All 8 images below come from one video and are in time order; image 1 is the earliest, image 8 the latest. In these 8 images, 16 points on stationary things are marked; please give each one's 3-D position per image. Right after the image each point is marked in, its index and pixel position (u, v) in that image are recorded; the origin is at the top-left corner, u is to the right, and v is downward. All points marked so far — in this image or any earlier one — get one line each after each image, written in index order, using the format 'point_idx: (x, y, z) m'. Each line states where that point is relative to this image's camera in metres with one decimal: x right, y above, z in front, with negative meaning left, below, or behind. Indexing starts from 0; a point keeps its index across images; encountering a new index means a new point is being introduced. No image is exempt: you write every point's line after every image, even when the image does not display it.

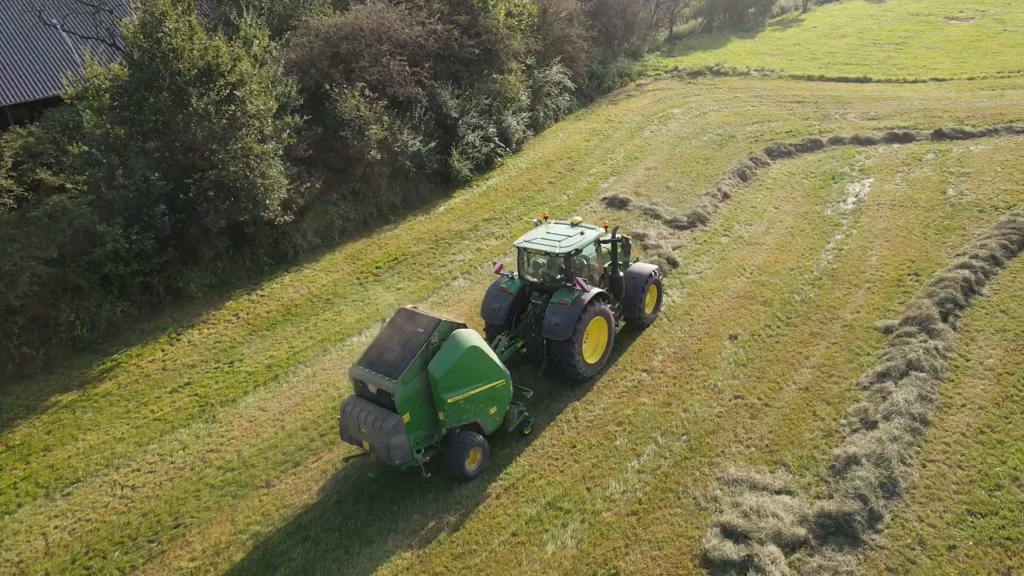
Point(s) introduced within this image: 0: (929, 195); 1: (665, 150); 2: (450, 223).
0: (+8.4, +1.9, +14.7) m
1: (+4.0, +3.6, +19.1) m
2: (-1.3, +1.4, +15.5) m
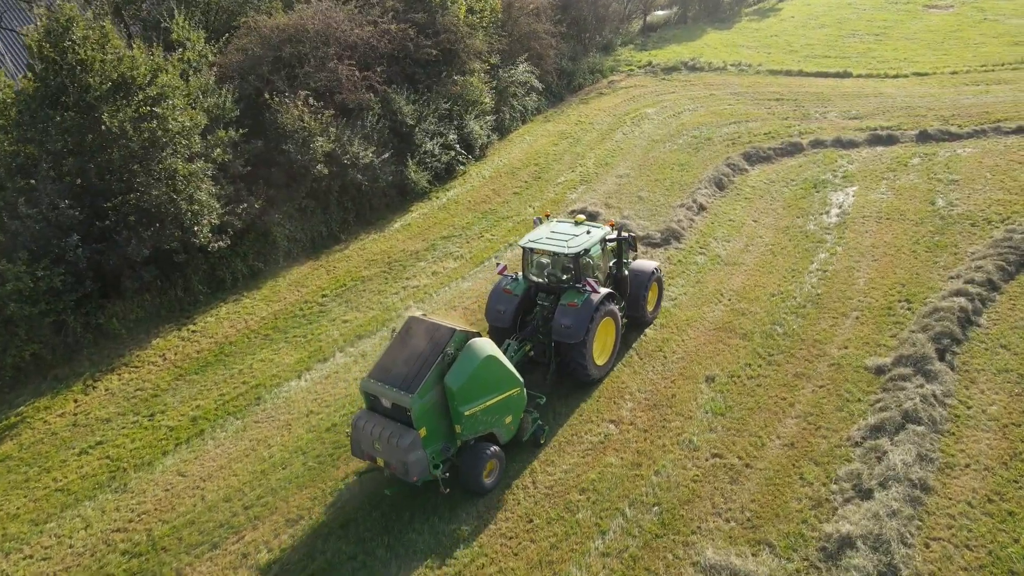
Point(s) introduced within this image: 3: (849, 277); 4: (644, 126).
0: (+7.7, +1.6, +13.8) m
1: (+3.1, +3.3, +18.0) m
2: (-2.1, +0.9, +14.3) m
3: (+5.4, +0.2, +11.6) m
4: (+3.6, +4.4, +20.0) m
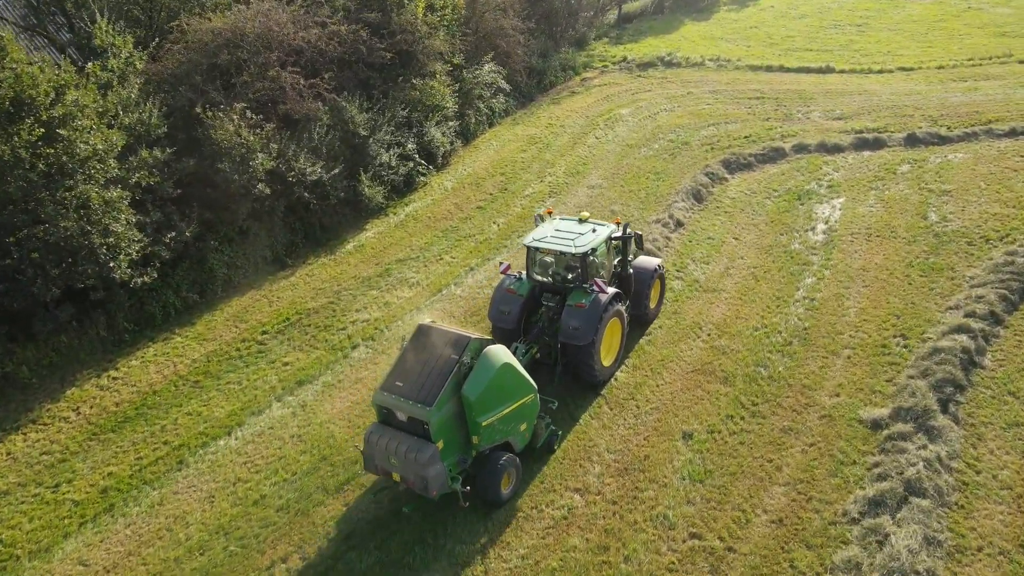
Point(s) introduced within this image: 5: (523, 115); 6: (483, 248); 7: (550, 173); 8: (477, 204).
0: (+7.0, +1.2, +12.8) m
1: (+2.3, +2.9, +16.9) m
2: (-2.8, +0.4, +13.1) m
3: (+4.8, -0.3, +10.6) m
4: (+2.8, +4.1, +18.9) m
5: (+0.3, +4.7, +20.0) m
6: (-0.5, +0.8, +13.6) m
7: (+0.9, +2.6, +16.5) m
8: (-0.7, +1.7, +15.2) m
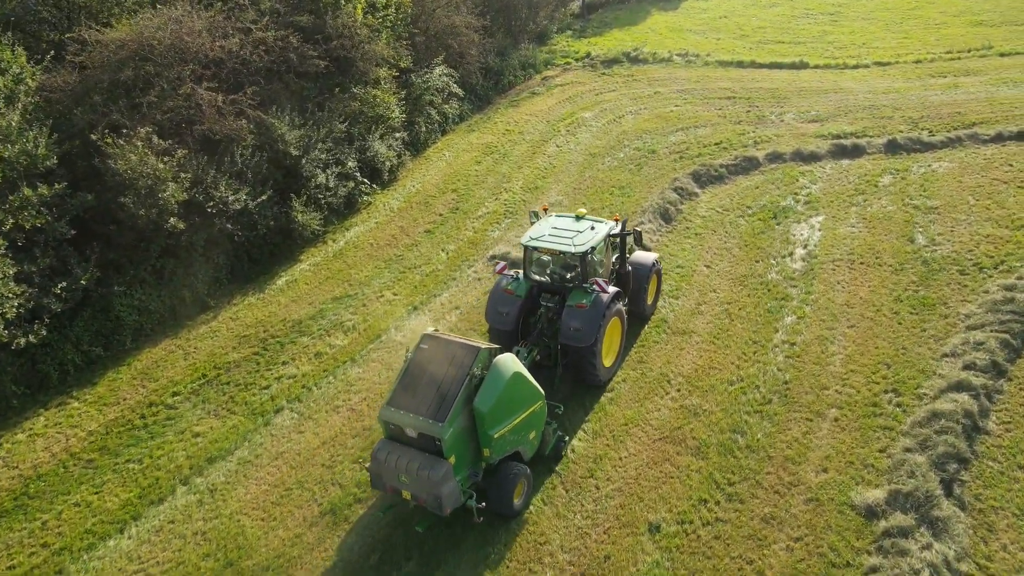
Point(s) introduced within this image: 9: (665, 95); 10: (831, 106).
0: (+6.1, +0.7, +11.7) m
1: (+1.3, +2.4, +15.6) m
2: (-3.6, -0.3, +11.7) m
3: (+4.0, -0.8, +9.5) m
4: (+1.7, +3.7, +17.6) m
5: (-0.8, +4.2, +18.6) m
6: (-1.4, +0.1, +12.3) m
7: (-0.1, +2.1, +15.2) m
8: (-1.6, +1.1, +13.9) m
9: (+4.2, +5.2, +19.8) m
10: (+8.0, +4.6, +18.3) m
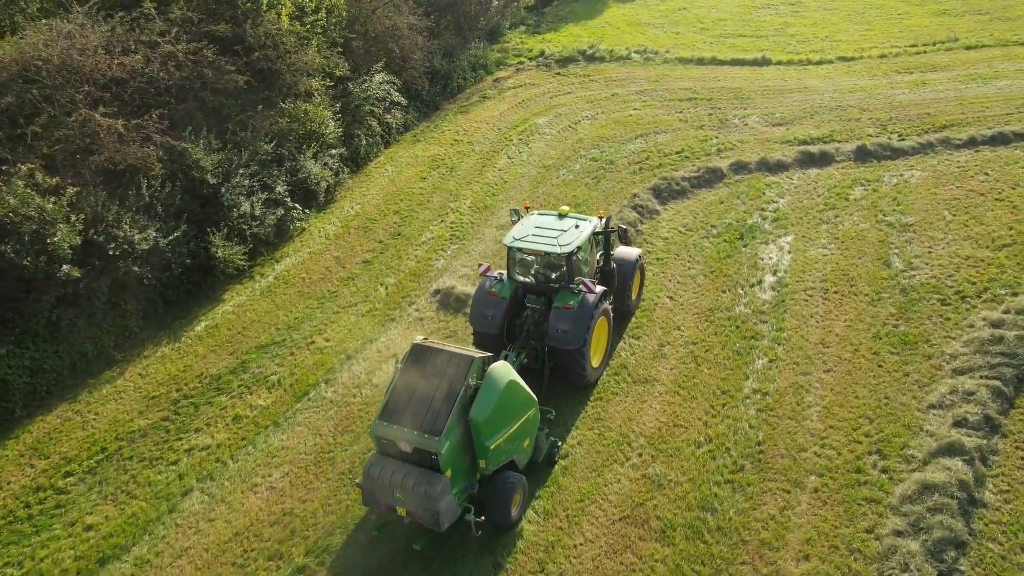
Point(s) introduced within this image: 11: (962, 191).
0: (+5.3, +0.3, +10.8) m
1: (+0.3, +1.9, +14.5) m
2: (-4.4, -1.0, +10.4) m
3: (+3.3, -1.4, +8.6) m
4: (+0.5, +3.2, +16.4) m
5: (-2.0, +3.7, +17.3) m
6: (-2.2, -0.5, +11.1) m
7: (-1.1, +1.5, +14.0) m
8: (-2.6, +0.5, +12.6) m
9: (+2.9, +4.9, +18.7) m
10: (+6.8, +4.3, +17.4) m
11: (+7.7, +1.7, +12.6) m
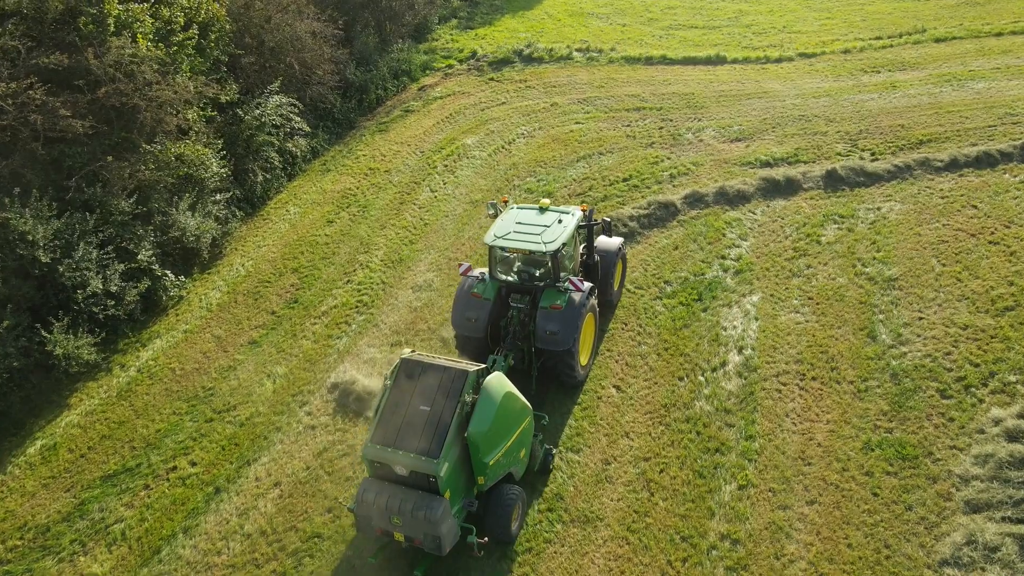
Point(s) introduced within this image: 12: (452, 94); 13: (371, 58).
0: (+4.2, -0.7, +9.1) m
1: (-1.1, +0.9, +12.4) m
2: (-5.4, -2.4, +8.2) m
3: (+2.4, -2.5, +6.7) m
4: (-1.0, +2.3, +14.3) m
5: (-3.6, +2.7, +15.0) m
6: (-3.3, -1.8, +8.9) m
7: (-2.4, +0.4, +11.8) m
8: (-3.7, -0.7, +10.4) m
9: (+1.2, +4.1, +16.6) m
10: (+5.2, +3.6, +15.5) m
11: (+6.5, +0.8, +10.8) m
12: (-1.5, +4.7, +17.5) m
13: (-3.4, +5.6, +17.7) m
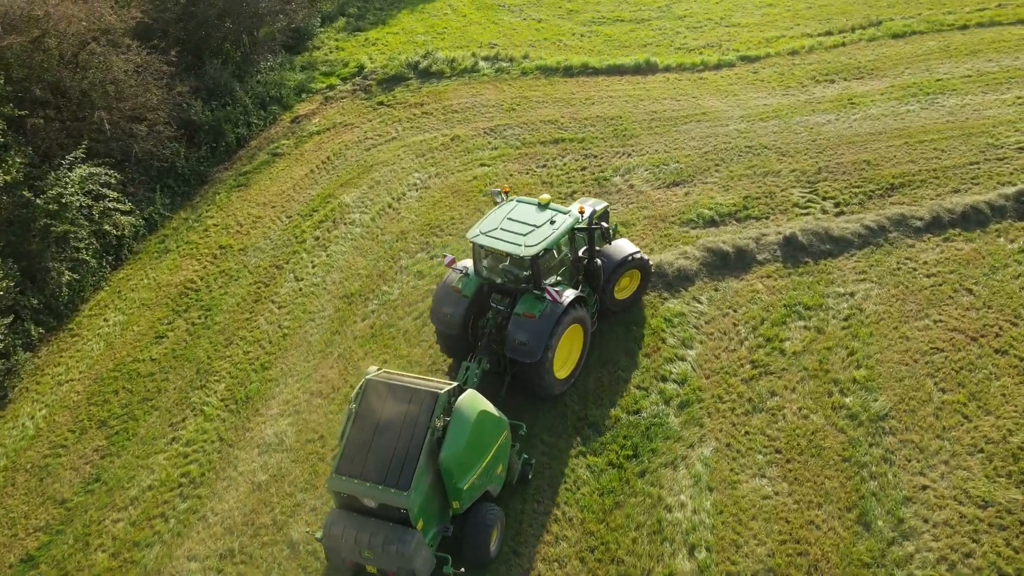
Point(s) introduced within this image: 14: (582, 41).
0: (+3.0, -2.3, +6.7) m
1: (-2.6, -0.9, +9.5) m
2: (-6.4, -4.6, +5.3) m
3: (+1.5, -4.3, +4.4) m
4: (-2.7, +0.6, +11.3) m
5: (-5.4, +1.0, +11.9) m
6: (-4.4, -3.8, +6.1) m
7: (-3.9, -1.4, +8.9) m
8: (-5.0, -2.7, +7.5) m
9: (-0.8, +2.8, +13.7) m
10: (+3.2, +2.5, +12.9) m
11: (+5.1, -0.5, +8.5) m
12: (-3.6, +3.2, +14.4) m
13: (-5.6, +4.0, +14.4) m
14: (+1.7, +5.9, +17.5) m
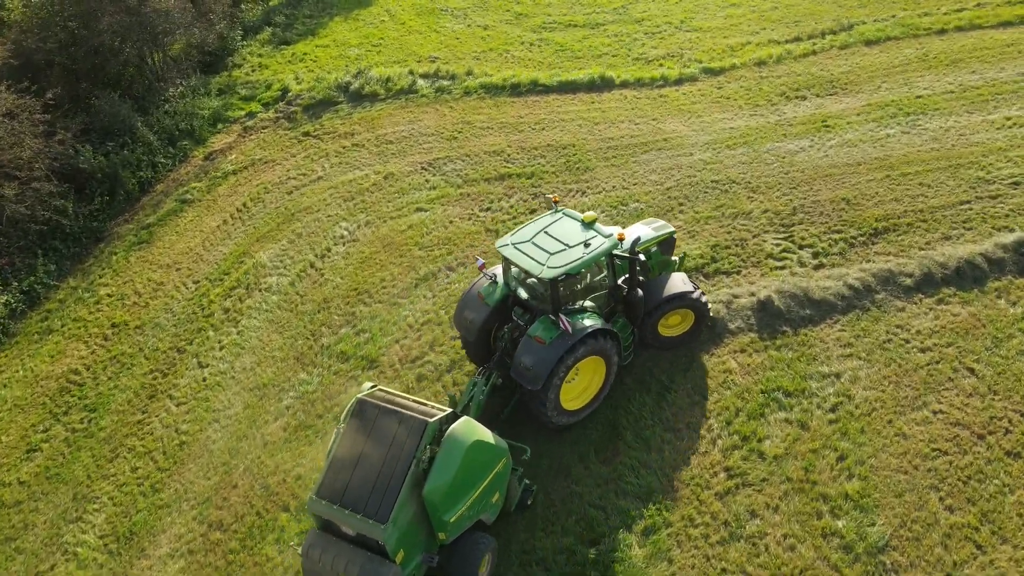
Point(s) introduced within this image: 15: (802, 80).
0: (+2.5, -3.3, +5.5) m
1: (-3.3, -2.0, +8.1) m
2: (-6.8, -6.0, +3.8) m
3: (+1.1, -5.5, +3.2) m
4: (-3.6, -0.4, +9.8) m
5: (-6.2, -0.2, +10.2) m
6: (-4.8, -5.1, +4.7) m
7: (-4.5, -2.6, +7.4) m
8: (-5.6, -4.0, +6.0) m
9: (-1.8, +1.8, +12.2) m
10: (+2.3, +1.6, +11.6) m
11: (+4.4, -1.4, +7.4) m
12: (-4.6, +2.2, +12.8) m
13: (-6.6, +2.9, +12.6) m
14: (+0.4, +5.2, +16.0) m
15: (+5.4, +3.9, +13.6) m
